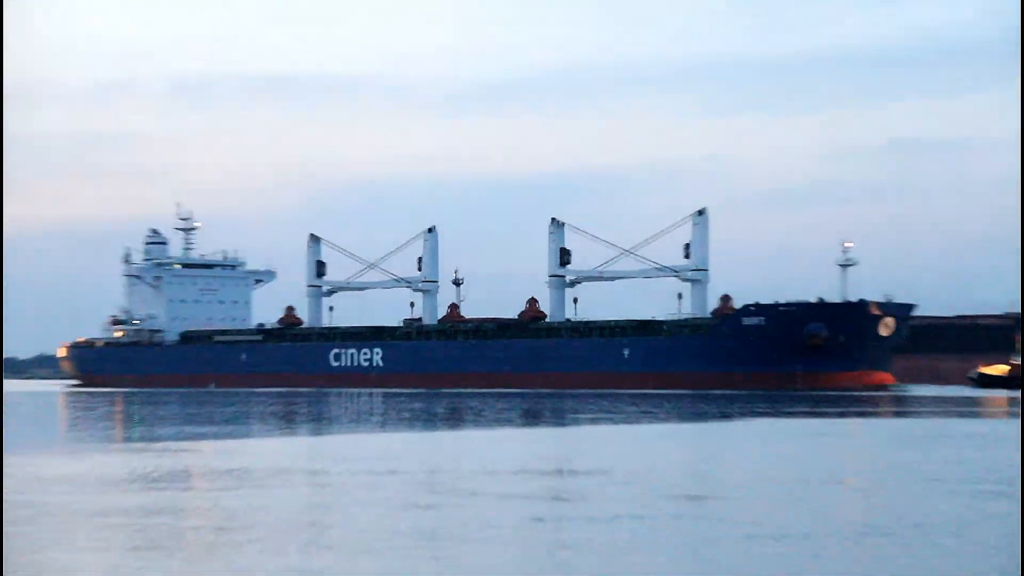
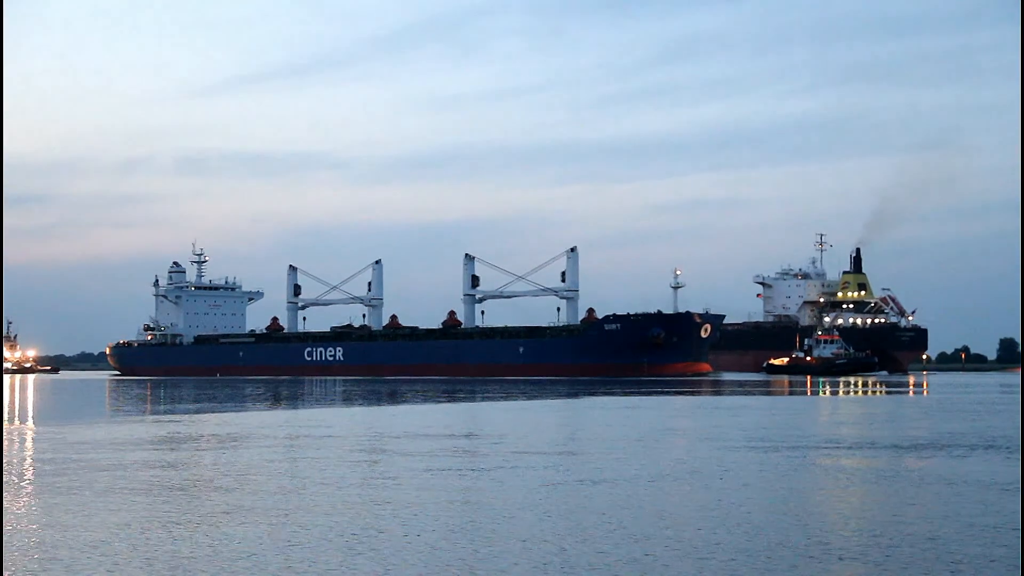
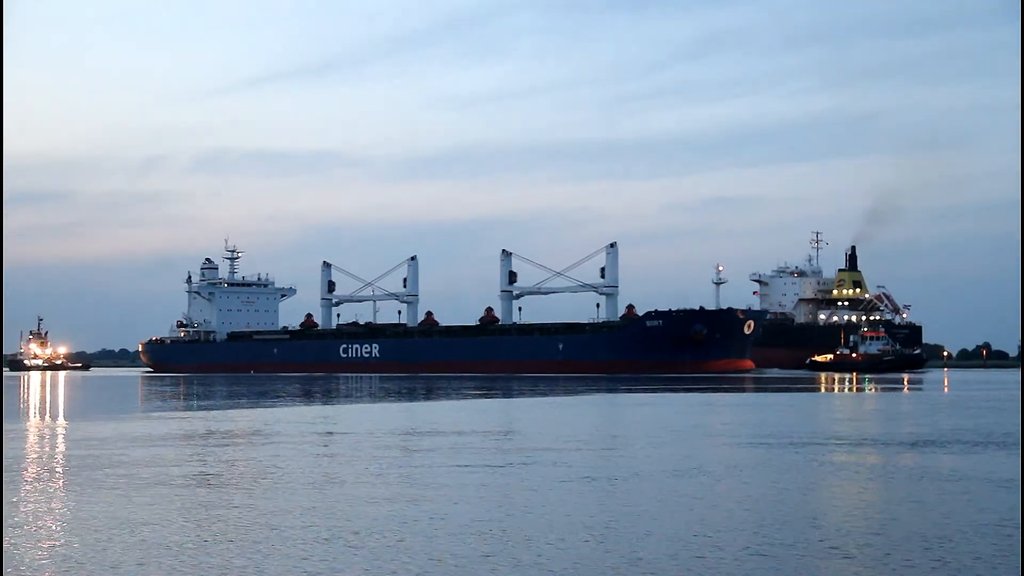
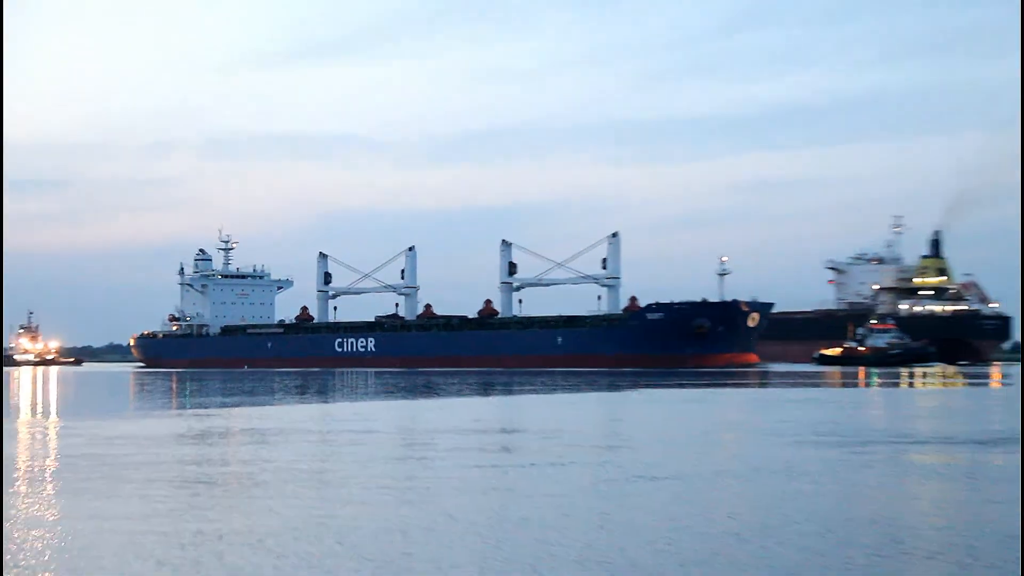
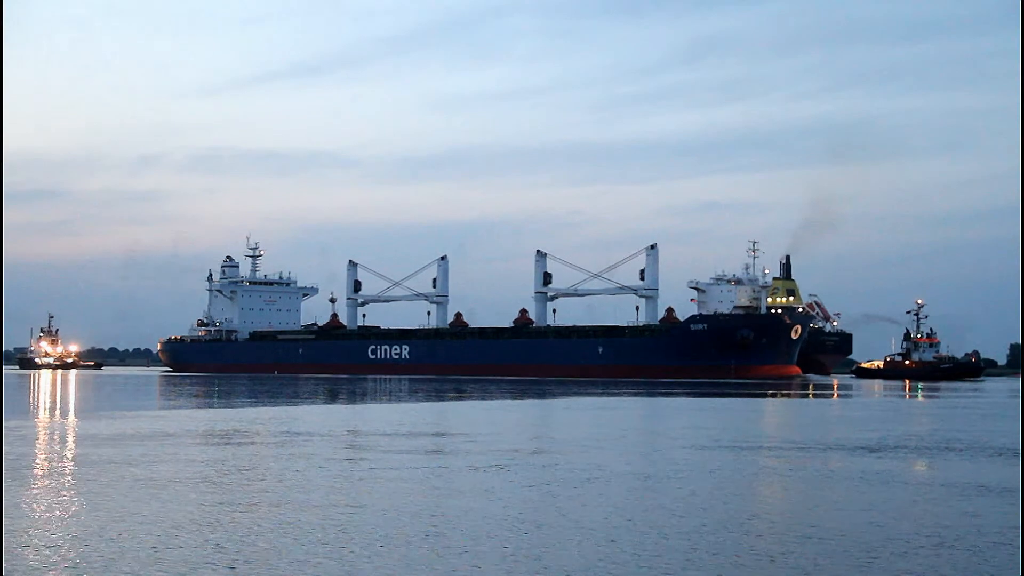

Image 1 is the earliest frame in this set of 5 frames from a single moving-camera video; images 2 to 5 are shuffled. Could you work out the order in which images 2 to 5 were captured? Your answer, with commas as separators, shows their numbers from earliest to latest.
4, 2, 3, 5
